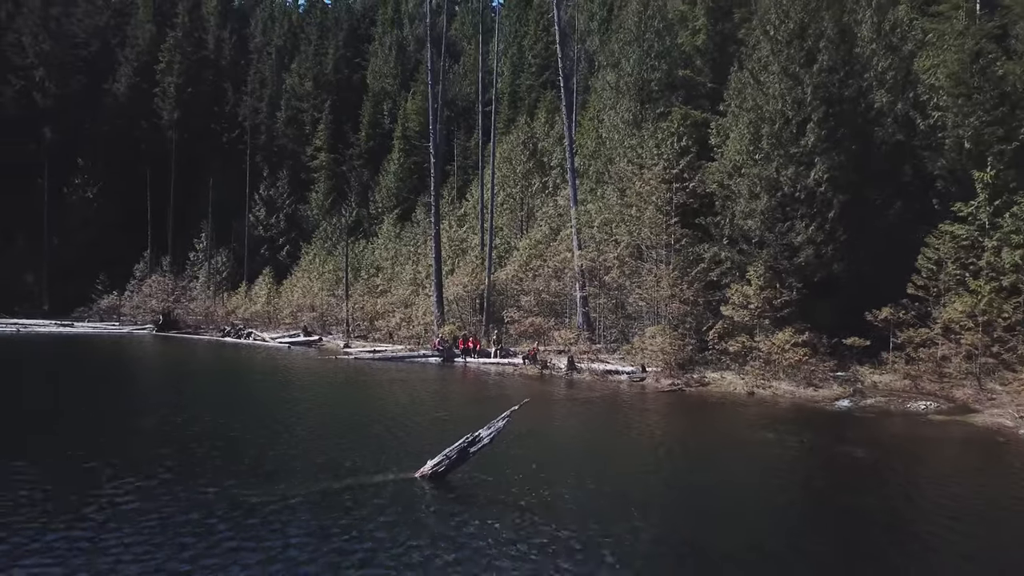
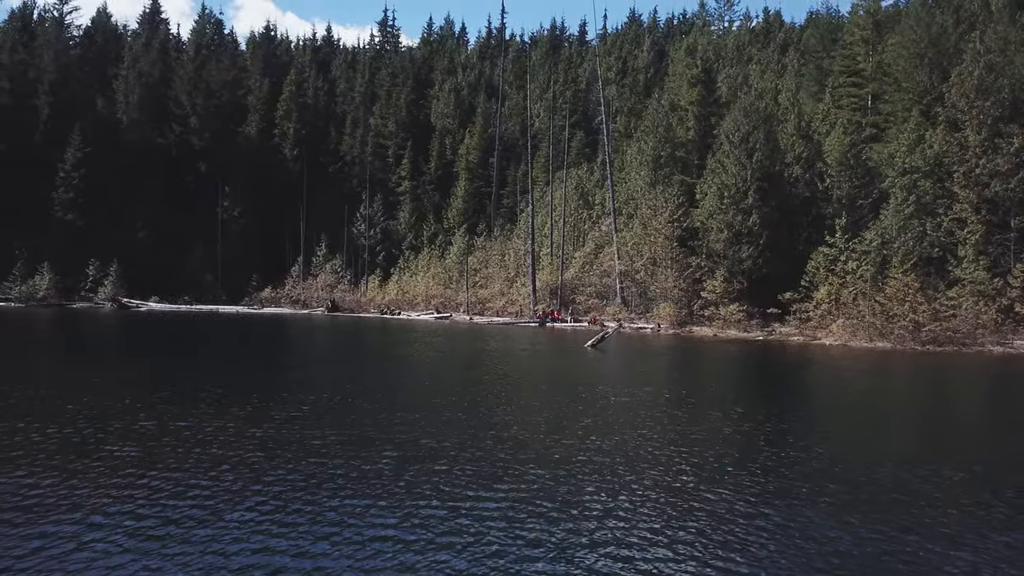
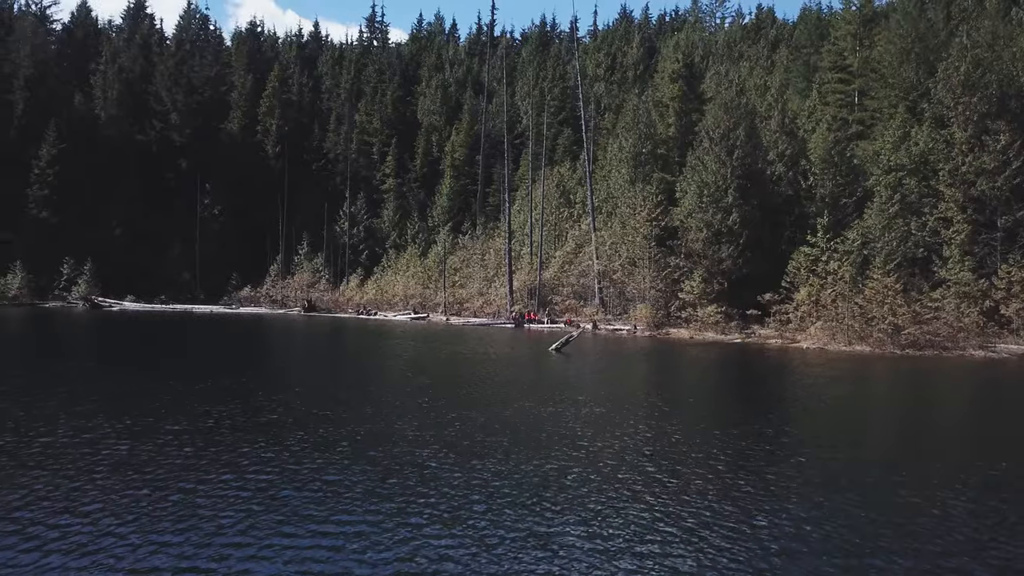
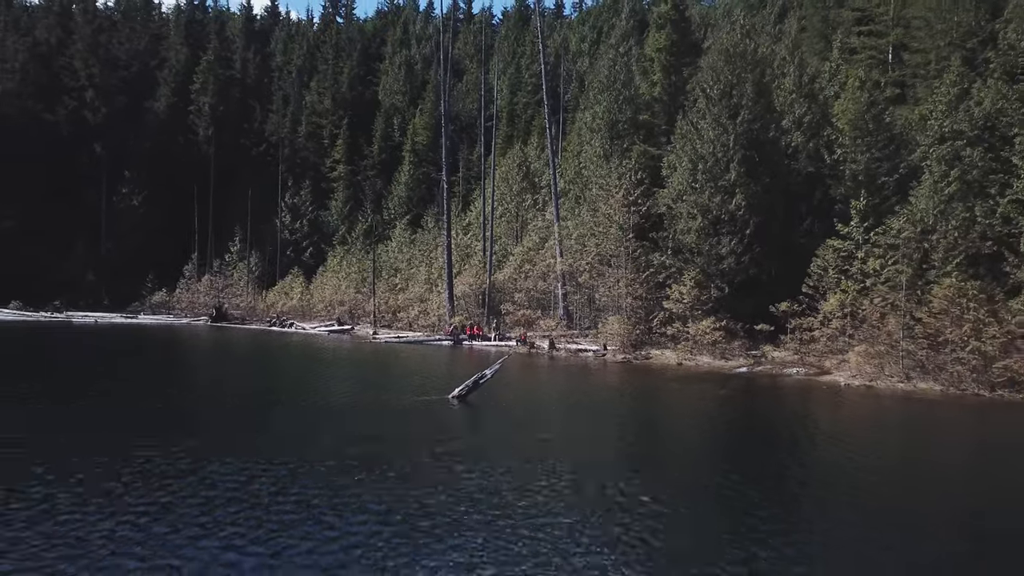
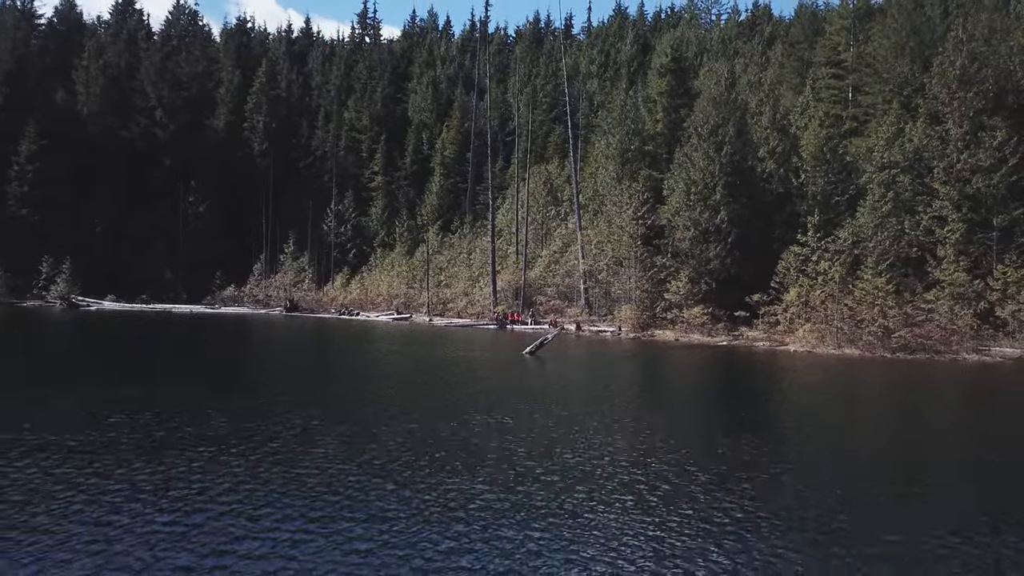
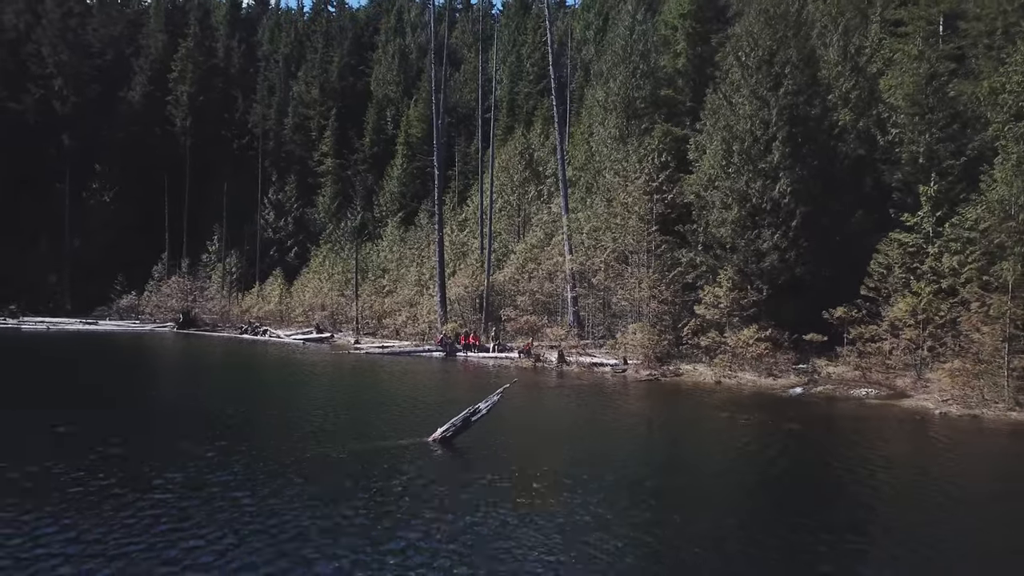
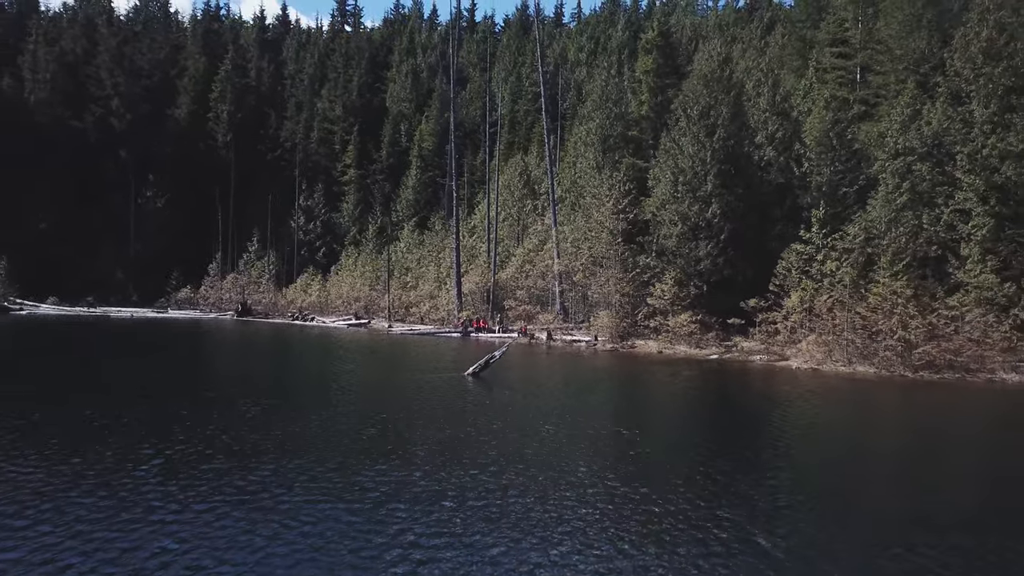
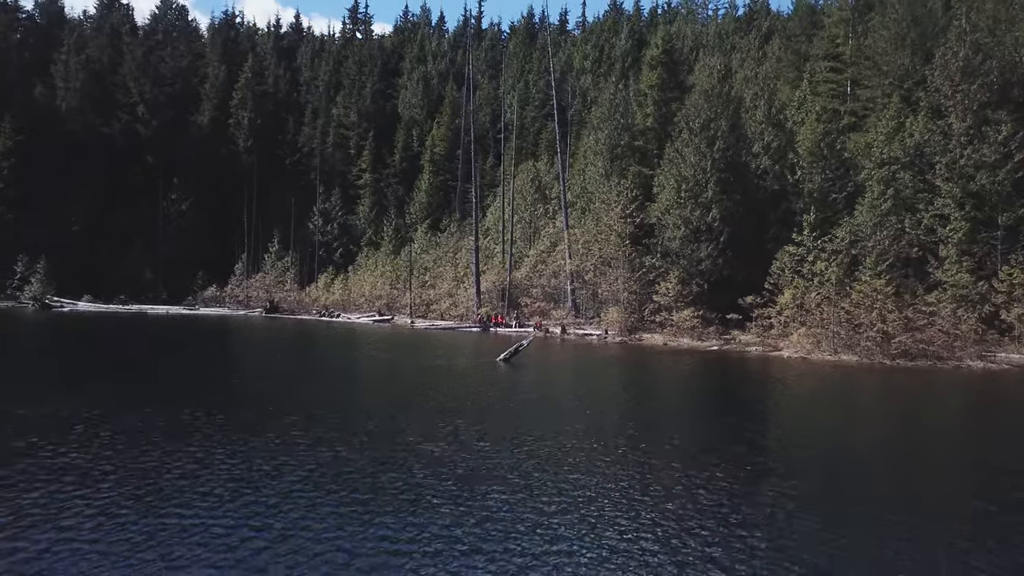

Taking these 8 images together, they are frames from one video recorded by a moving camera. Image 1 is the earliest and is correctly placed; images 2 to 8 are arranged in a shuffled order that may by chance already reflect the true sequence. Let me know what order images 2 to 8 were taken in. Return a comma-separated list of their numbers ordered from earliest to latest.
6, 4, 7, 8, 5, 3, 2
